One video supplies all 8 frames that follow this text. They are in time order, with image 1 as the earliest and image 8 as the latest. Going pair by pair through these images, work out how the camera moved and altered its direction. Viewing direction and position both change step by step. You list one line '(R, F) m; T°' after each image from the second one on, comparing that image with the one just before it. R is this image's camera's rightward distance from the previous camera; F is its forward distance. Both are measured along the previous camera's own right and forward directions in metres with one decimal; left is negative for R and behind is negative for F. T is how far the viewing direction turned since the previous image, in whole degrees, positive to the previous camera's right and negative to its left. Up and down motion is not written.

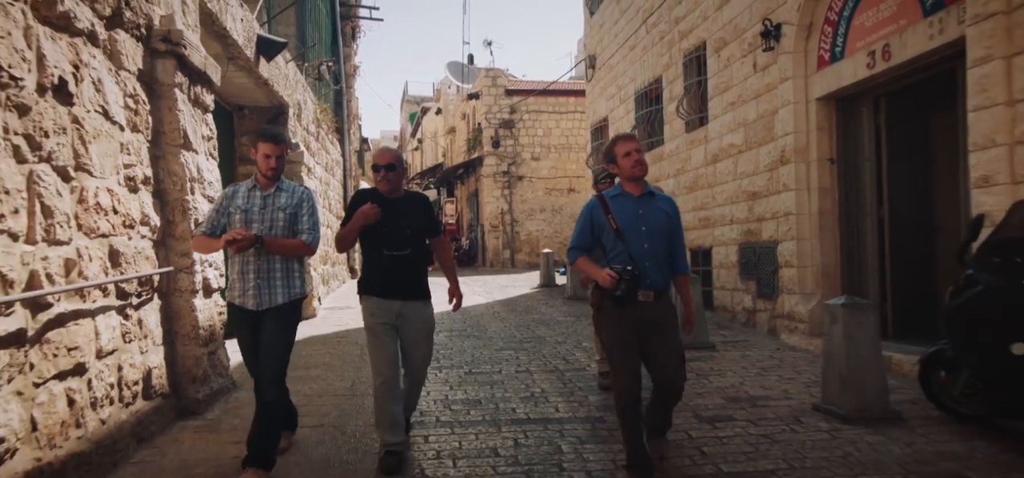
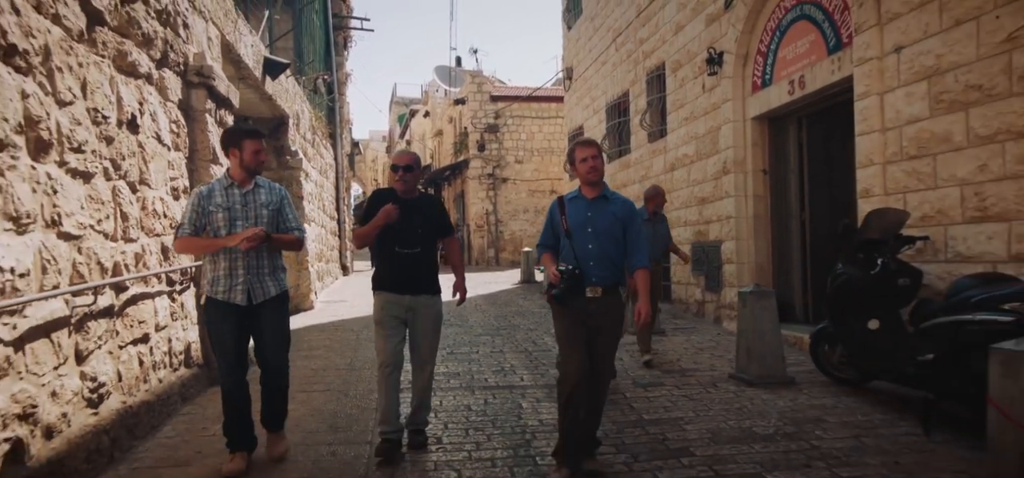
(+0.1, -1.0) m; +1°
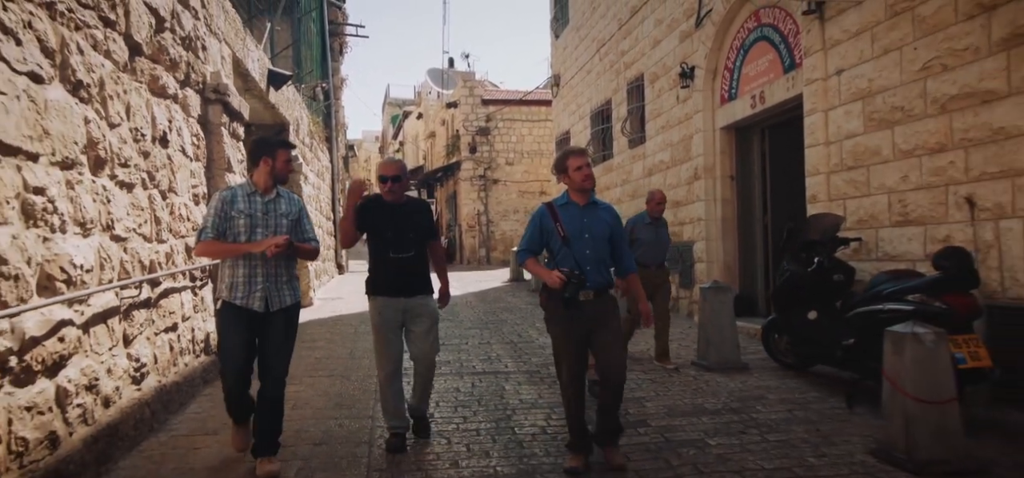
(+0.1, -0.6) m; +1°
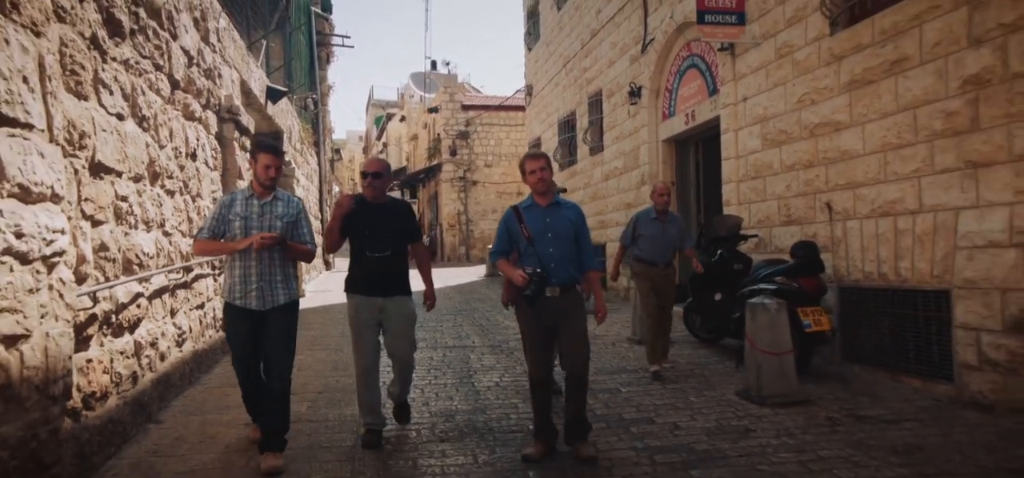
(+0.2, -1.2) m; +1°
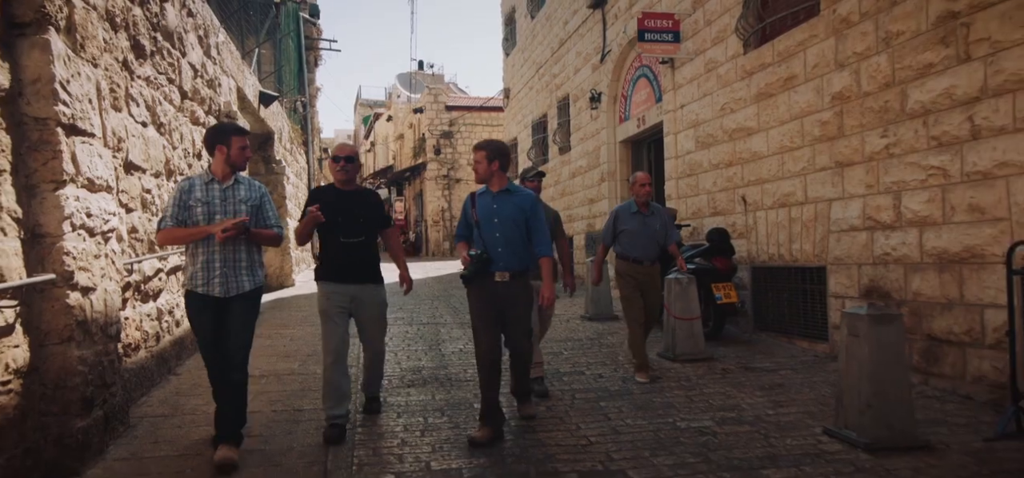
(+0.3, -1.0) m; +1°
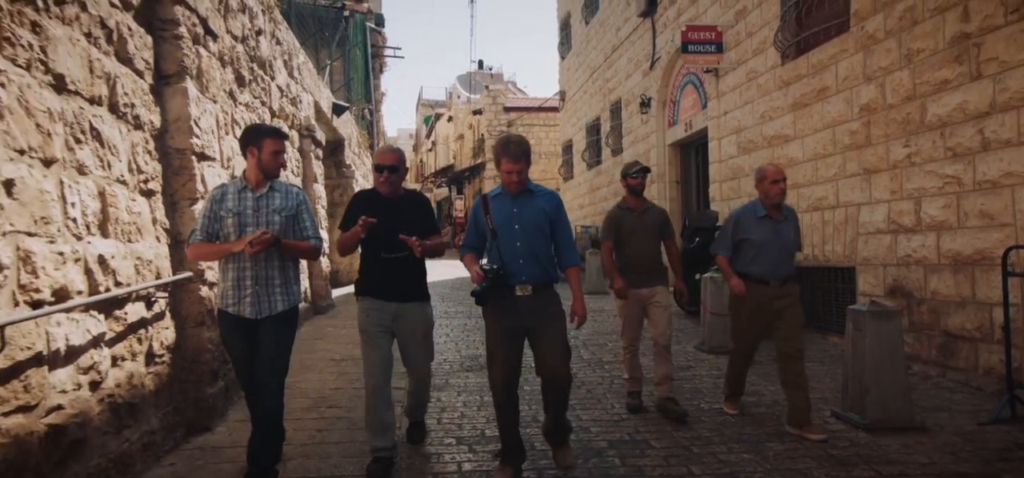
(+0.1, -0.6) m; -5°
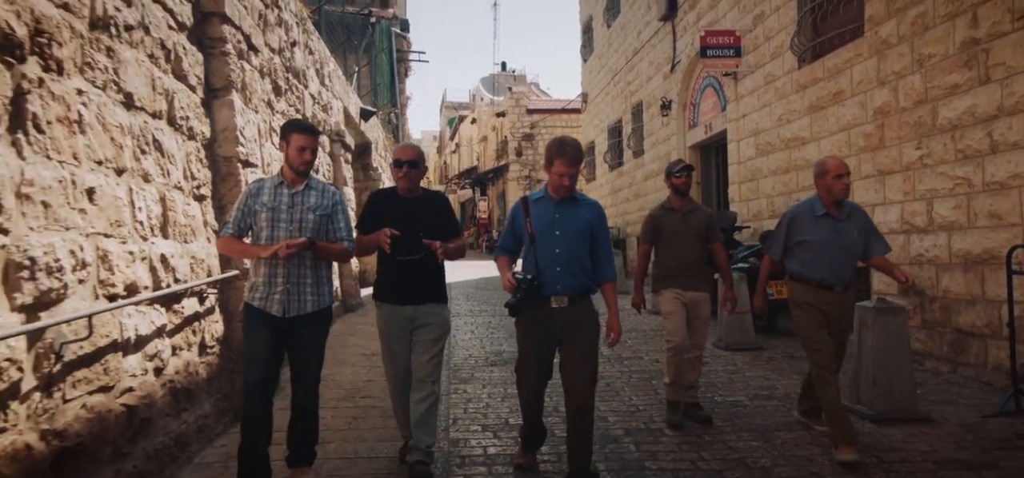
(0.0, -0.2) m; -2°
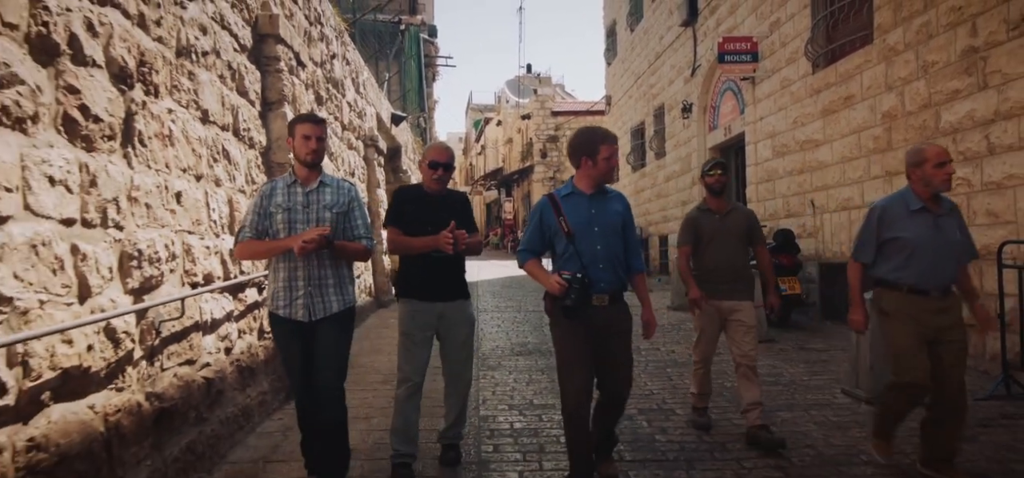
(0.0, -0.4) m; -2°
